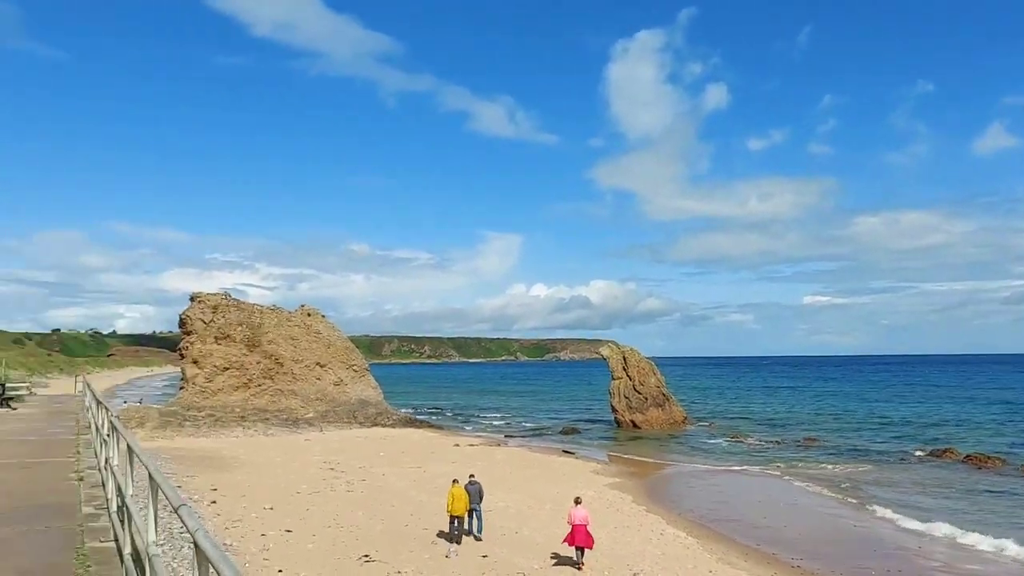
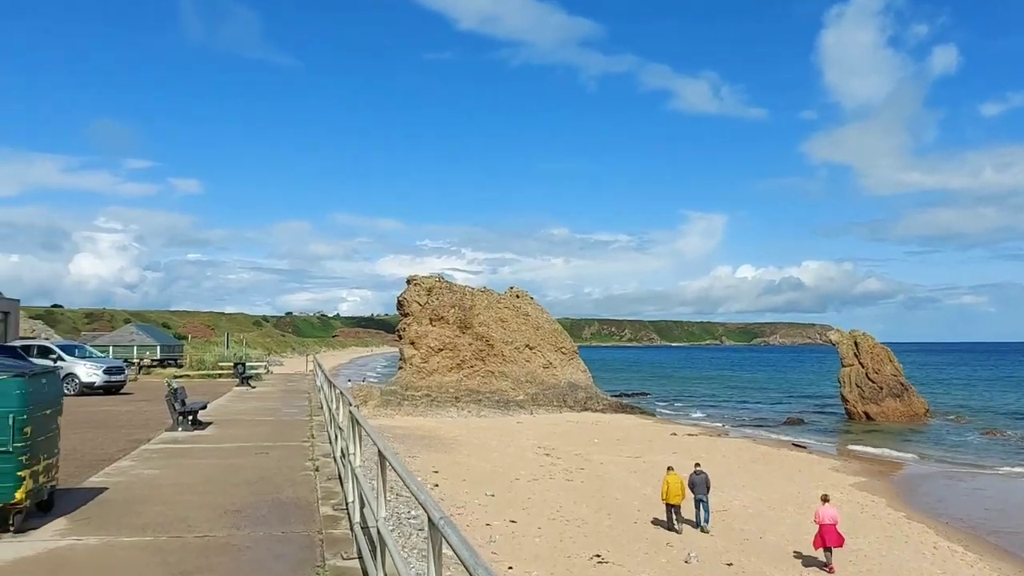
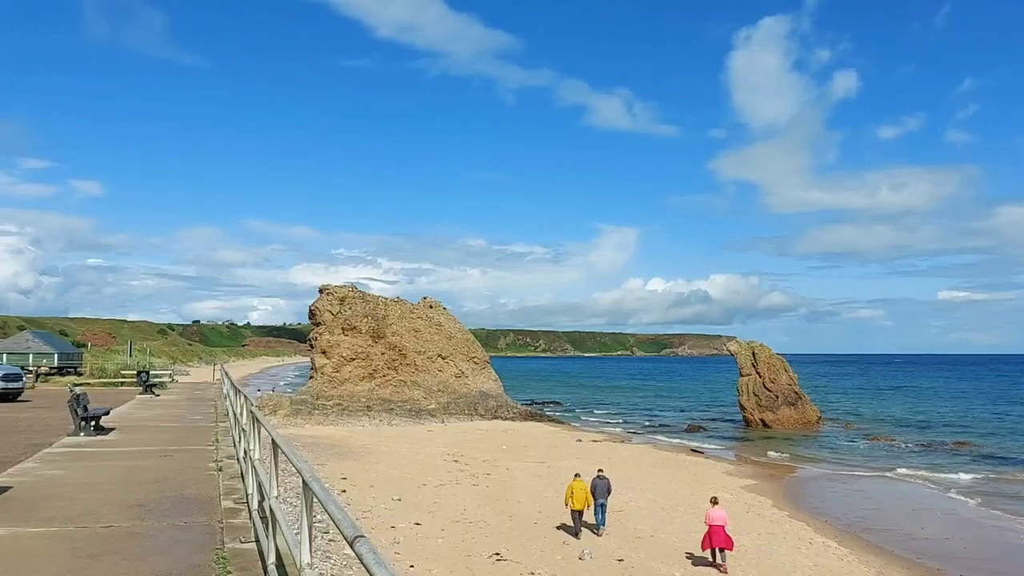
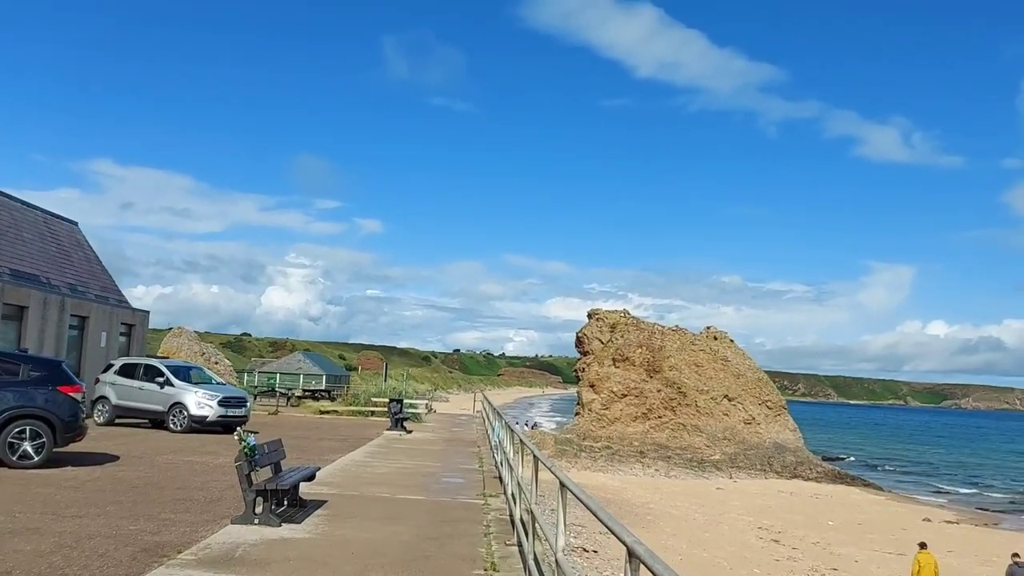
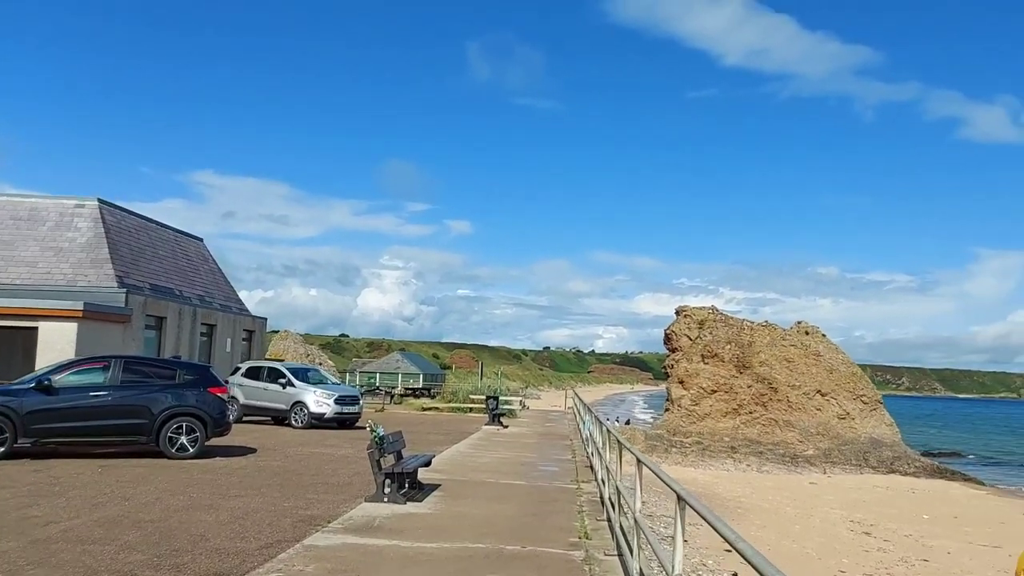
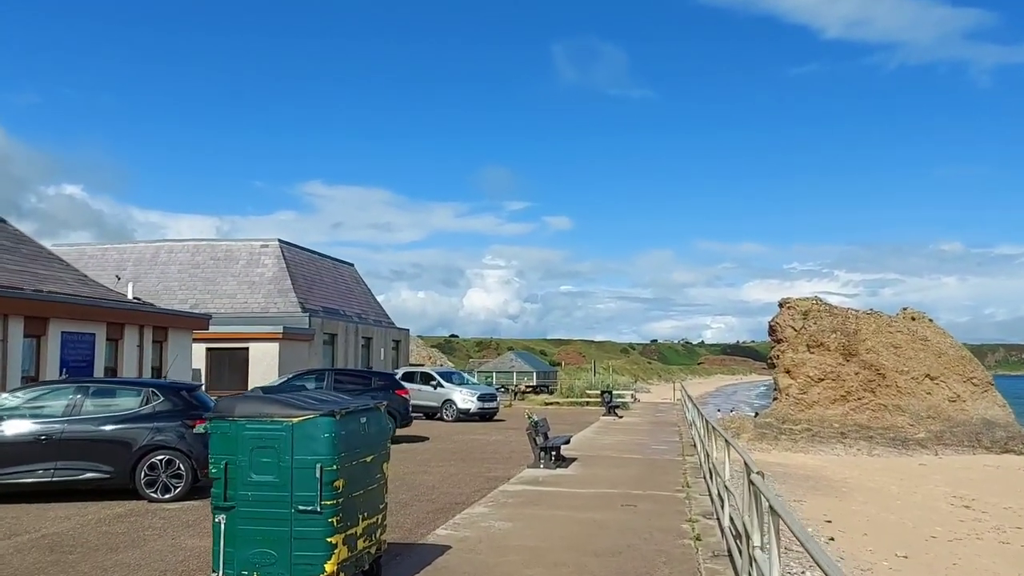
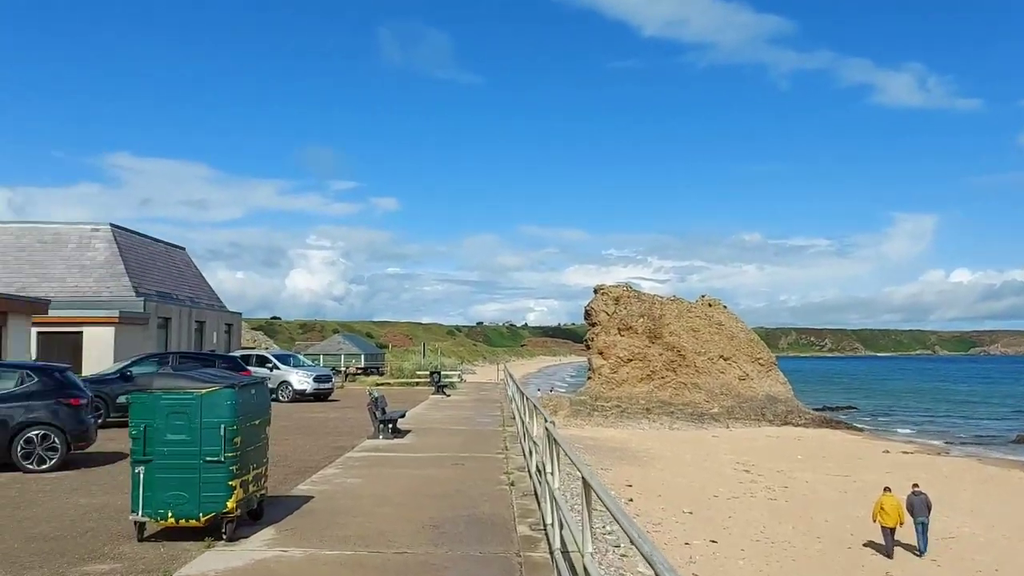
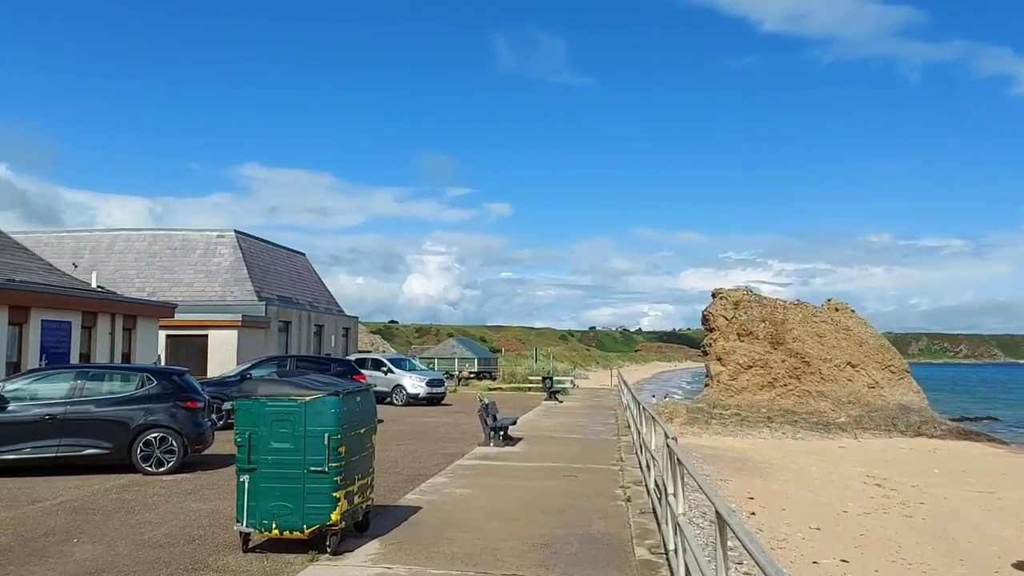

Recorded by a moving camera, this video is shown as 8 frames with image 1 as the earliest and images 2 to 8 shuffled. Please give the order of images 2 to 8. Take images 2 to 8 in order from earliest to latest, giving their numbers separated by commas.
3, 2, 7, 8, 6, 5, 4
